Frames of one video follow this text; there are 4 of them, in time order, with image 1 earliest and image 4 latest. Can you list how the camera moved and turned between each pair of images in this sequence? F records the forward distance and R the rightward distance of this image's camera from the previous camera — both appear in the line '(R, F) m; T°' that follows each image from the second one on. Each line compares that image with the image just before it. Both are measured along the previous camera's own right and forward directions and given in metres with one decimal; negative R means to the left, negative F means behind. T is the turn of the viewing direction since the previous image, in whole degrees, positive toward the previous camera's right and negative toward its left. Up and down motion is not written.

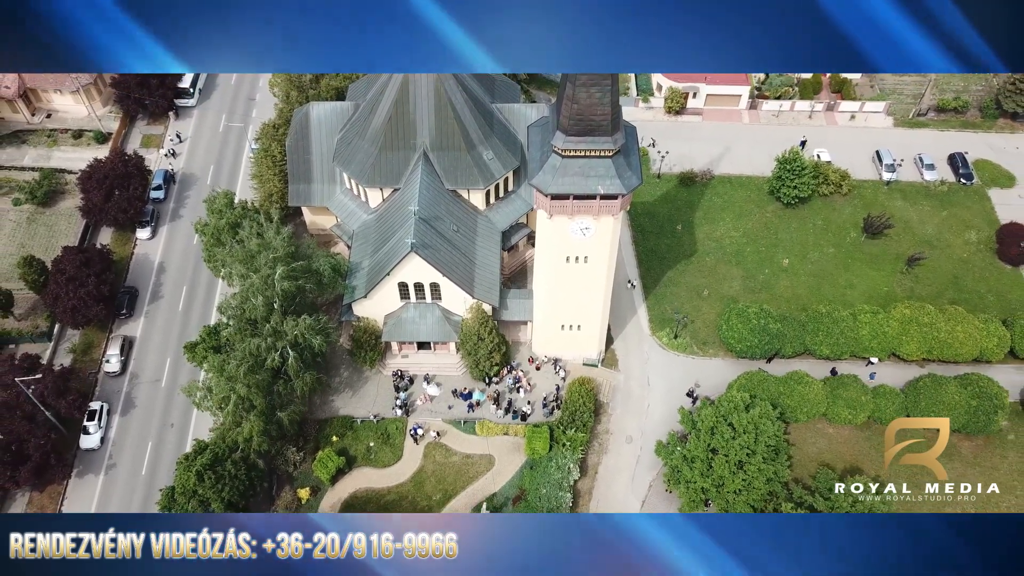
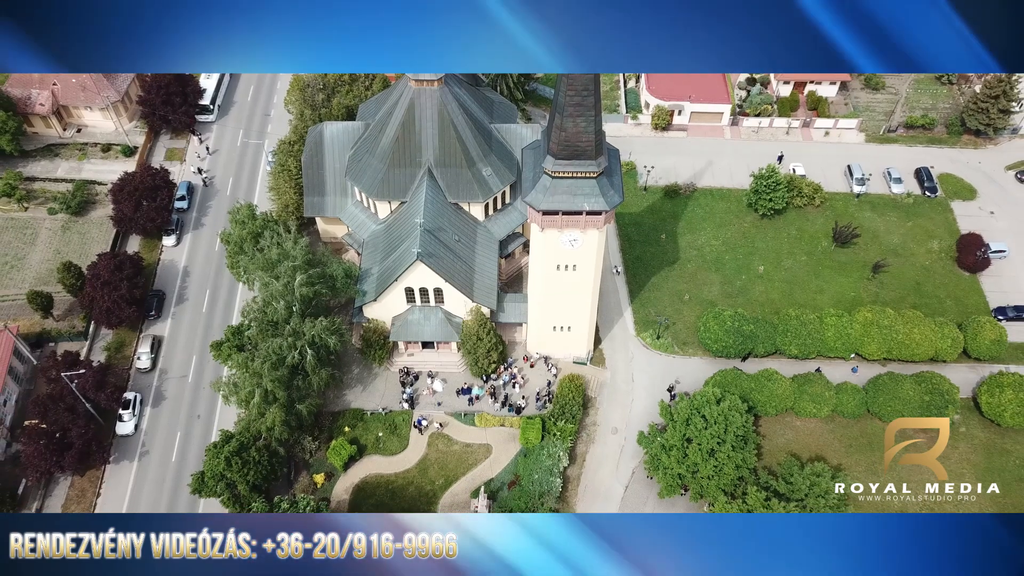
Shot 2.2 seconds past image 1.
(+0.4, -4.9) m; 0°
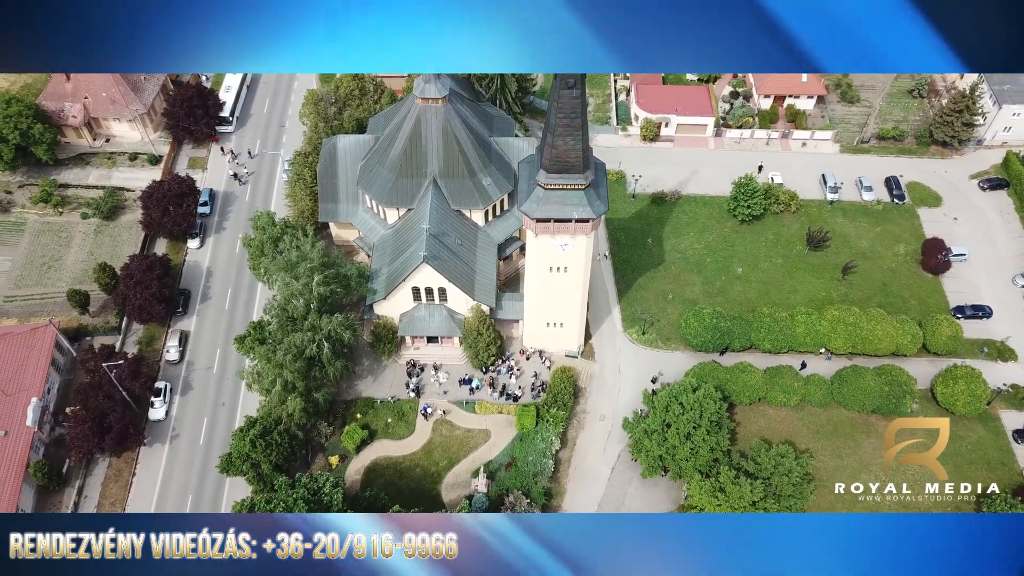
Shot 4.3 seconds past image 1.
(+0.3, -5.2) m; 0°
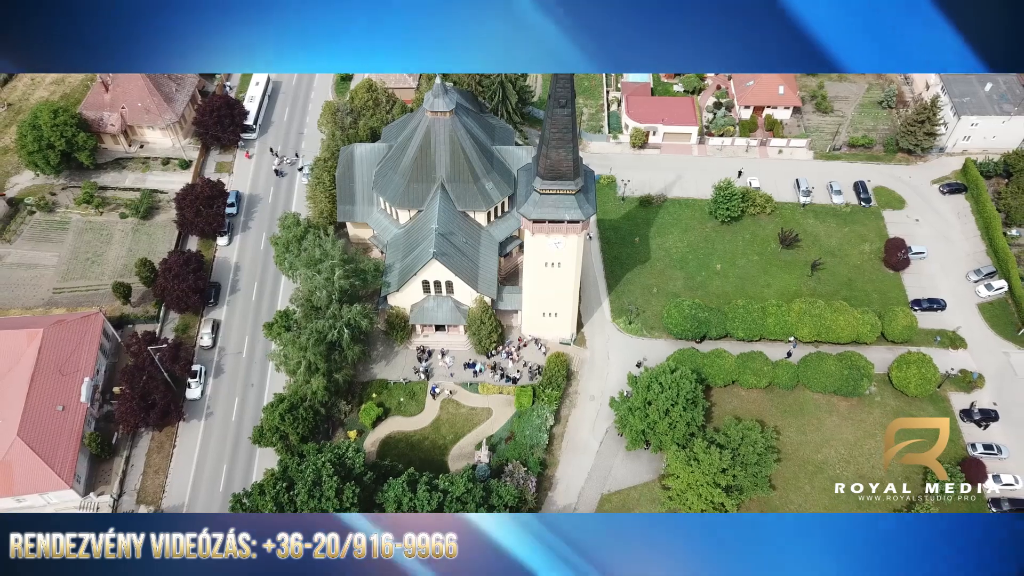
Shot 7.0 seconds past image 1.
(+0.2, -6.8) m; 0°
